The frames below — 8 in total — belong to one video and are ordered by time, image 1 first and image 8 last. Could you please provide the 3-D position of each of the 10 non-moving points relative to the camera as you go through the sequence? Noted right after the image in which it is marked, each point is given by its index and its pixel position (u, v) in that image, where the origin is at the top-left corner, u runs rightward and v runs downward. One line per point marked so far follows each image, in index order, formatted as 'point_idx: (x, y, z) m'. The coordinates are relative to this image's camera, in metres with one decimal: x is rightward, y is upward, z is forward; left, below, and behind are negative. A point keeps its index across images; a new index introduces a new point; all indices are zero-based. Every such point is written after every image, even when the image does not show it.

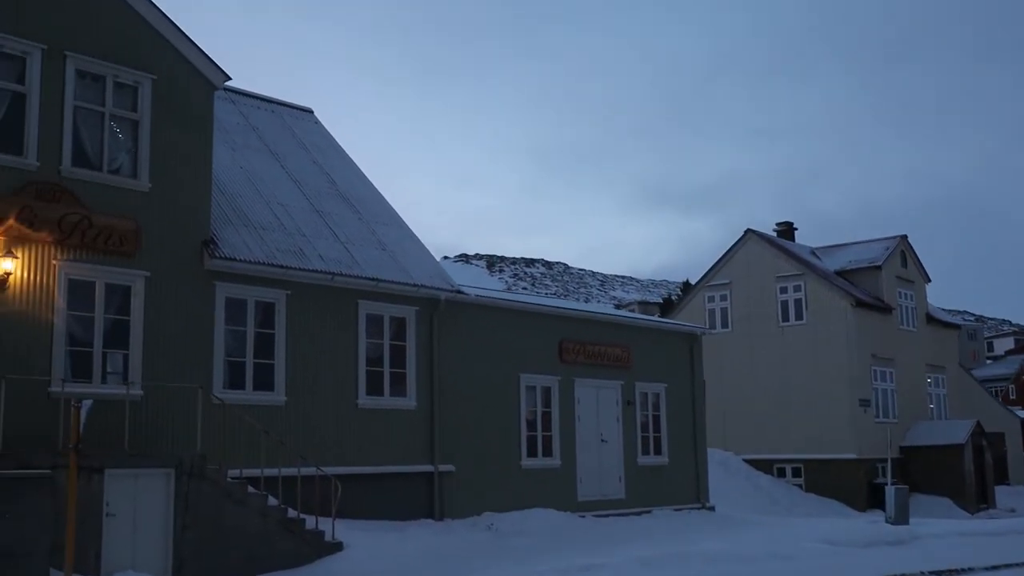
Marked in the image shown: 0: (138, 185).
0: (-5.5, +1.5, +16.1) m
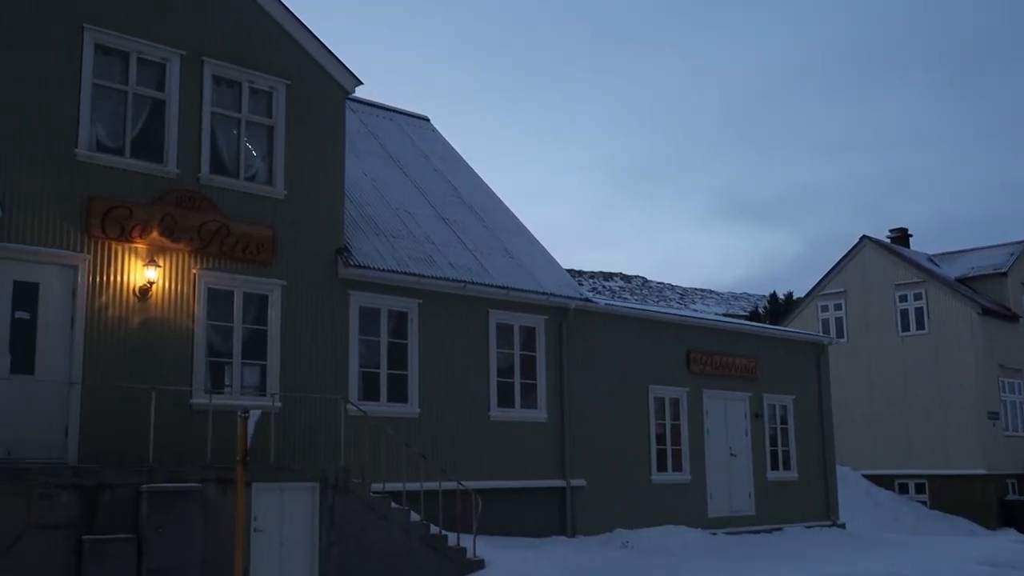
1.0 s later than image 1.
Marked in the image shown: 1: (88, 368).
0: (-3.4, +1.4, +15.7) m
1: (-5.2, -1.0, +13.5) m
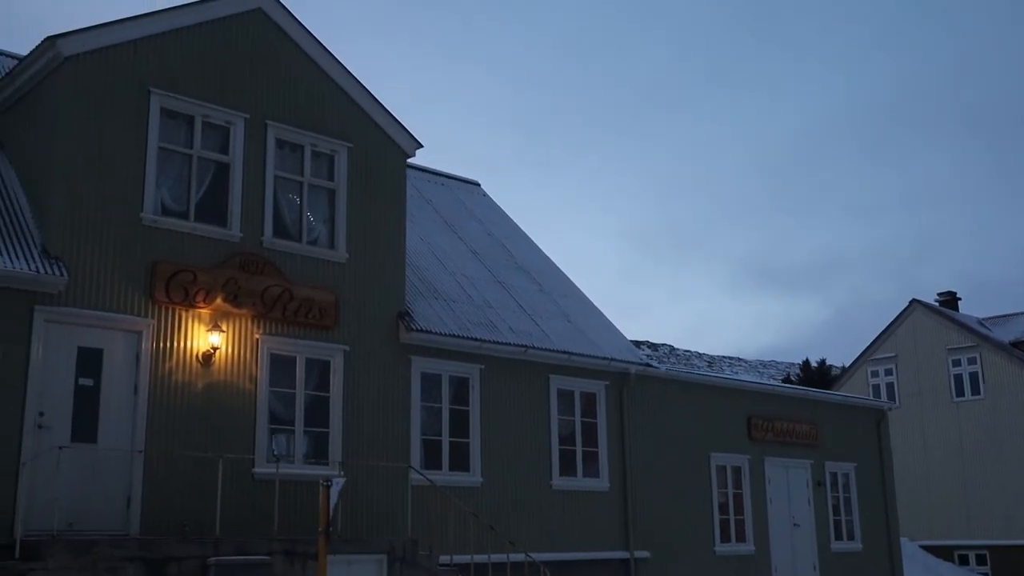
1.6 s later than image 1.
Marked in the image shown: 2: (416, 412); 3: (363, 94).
0: (-2.5, +0.5, +15.5) m
1: (-4.3, -1.7, +13.1) m
2: (-1.4, -1.8, +16.0) m
3: (-2.2, +2.9, +16.2) m
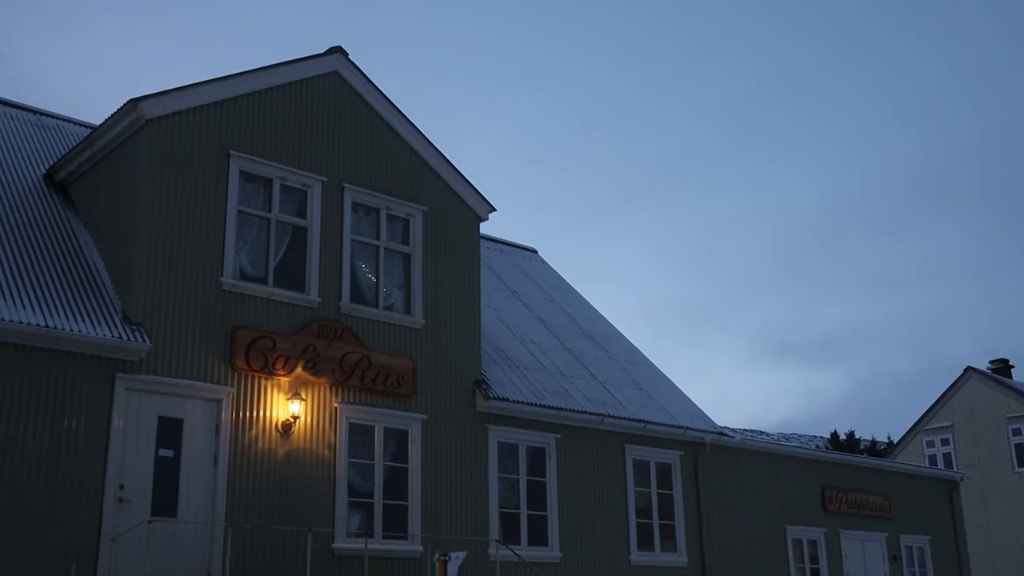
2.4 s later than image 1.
0: (-1.4, -0.5, +15.0) m
1: (-3.2, -2.5, +12.6) m
2: (-0.3, -2.7, +15.4) m
3: (-1.1, +1.9, +15.9) m
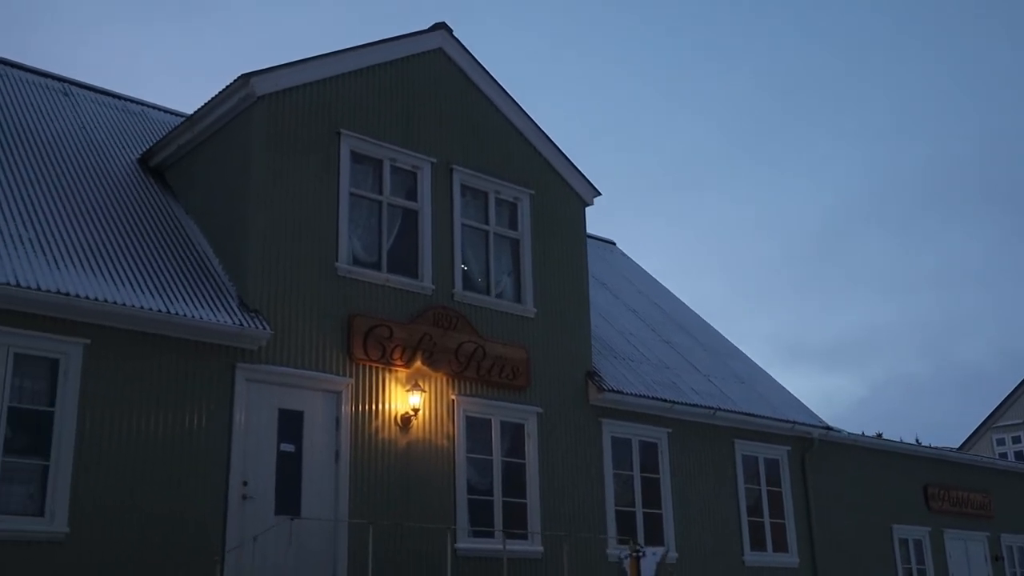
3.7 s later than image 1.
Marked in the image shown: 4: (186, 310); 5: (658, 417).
0: (+0.2, -0.3, +14.3) m
1: (-1.7, -2.3, +11.8) m
2: (+1.3, -2.6, +14.6) m
3: (+0.4, +2.1, +15.2) m
4: (-3.2, -0.2, +10.9) m
5: (+2.1, -1.8, +15.5) m
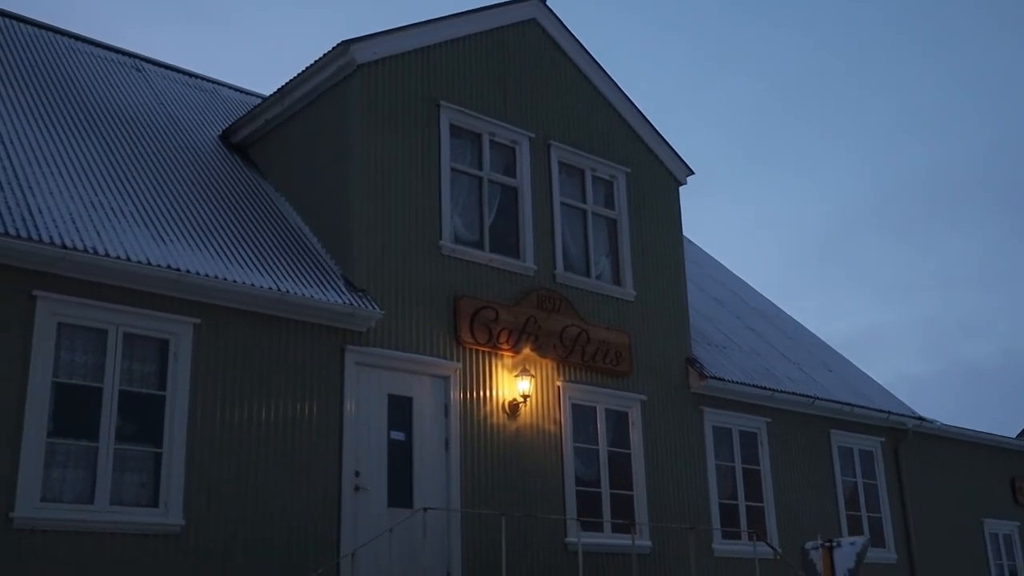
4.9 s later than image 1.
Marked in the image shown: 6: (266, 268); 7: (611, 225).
0: (+1.4, -0.1, +13.6) m
1: (-0.5, -2.1, +11.1) m
2: (+2.5, -2.3, +13.9) m
3: (+1.6, +2.3, +14.5) m
4: (-2.0, 0.0, +10.2) m
5: (+3.3, -1.6, +14.8) m
6: (-2.4, +0.2, +10.5) m
7: (+1.3, +0.8, +13.9) m
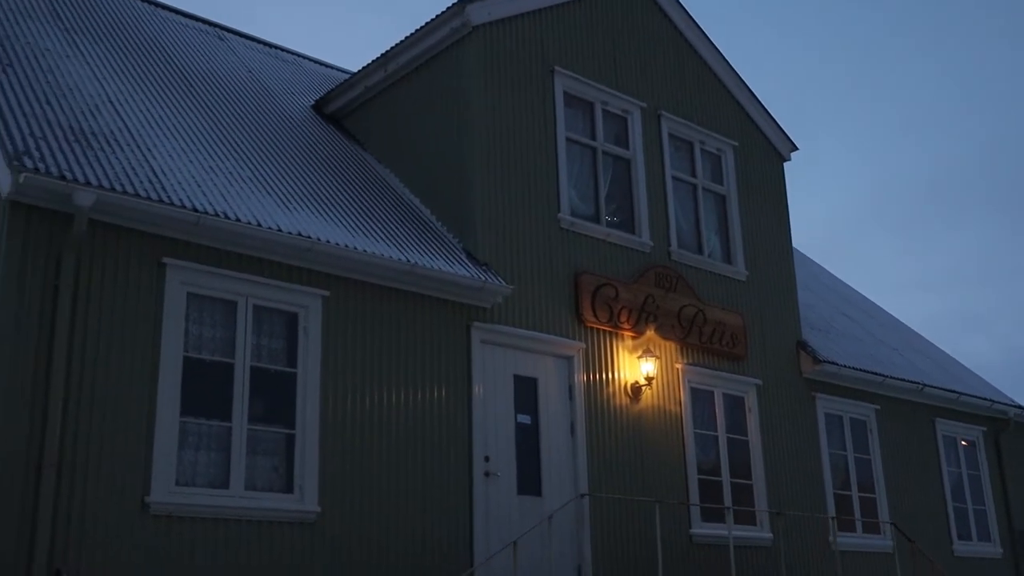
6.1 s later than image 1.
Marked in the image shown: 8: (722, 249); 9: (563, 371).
0: (+2.6, +0.2, +12.9) m
1: (+0.8, -1.9, +10.5) m
2: (+3.8, -2.1, +13.3) m
3: (+2.9, +2.5, +13.8) m
4: (-0.8, +0.2, +9.5) m
5: (+4.6, -1.3, +14.2) m
6: (-1.1, +0.4, +9.8) m
7: (+2.5, +1.0, +13.2) m
8: (+2.5, +0.5, +13.0) m
9: (+0.5, -0.8, +10.6) m
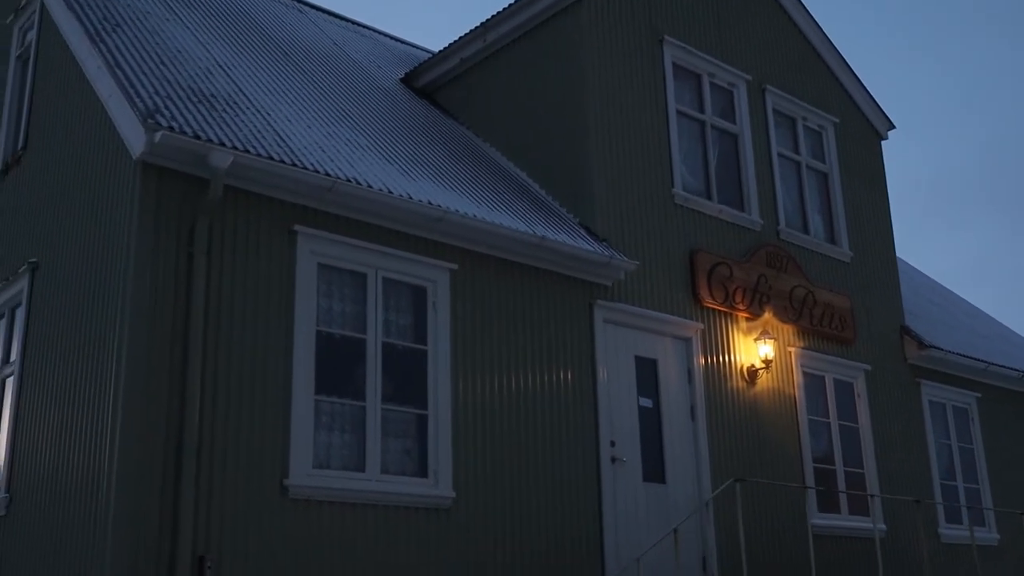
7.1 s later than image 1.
0: (+3.7, +0.4, +12.4) m
1: (+1.9, -1.7, +10.0) m
2: (+4.9, -1.9, +12.7) m
3: (+4.0, +2.8, +13.3) m
4: (+0.3, +0.4, +9.0) m
5: (+5.6, -1.1, +13.6) m
6: (0.0, +0.6, +9.3) m
7: (+3.6, +1.3, +12.7) m
8: (+3.6, +0.7, +12.5) m
9: (+1.6, -0.6, +10.1) m
